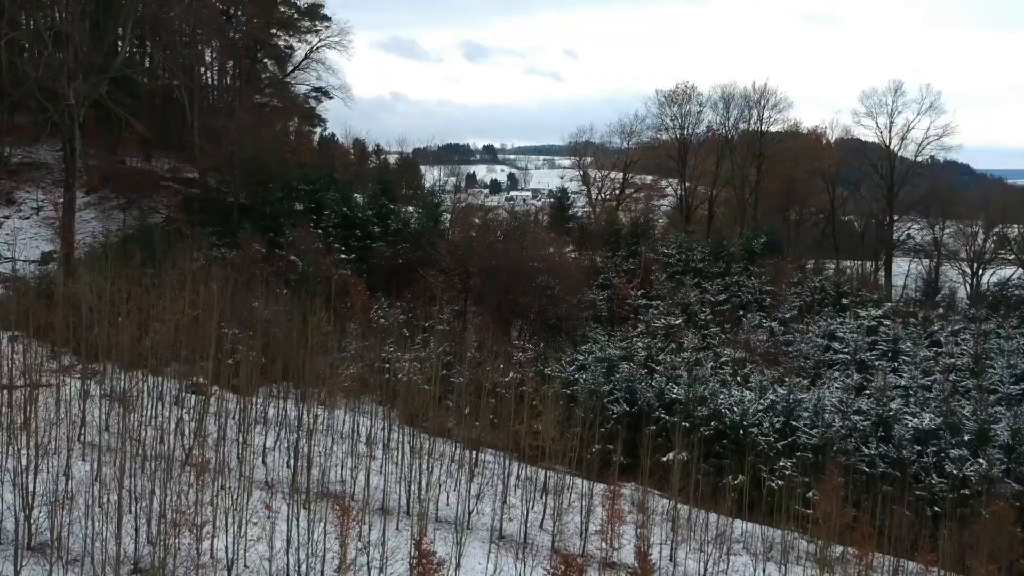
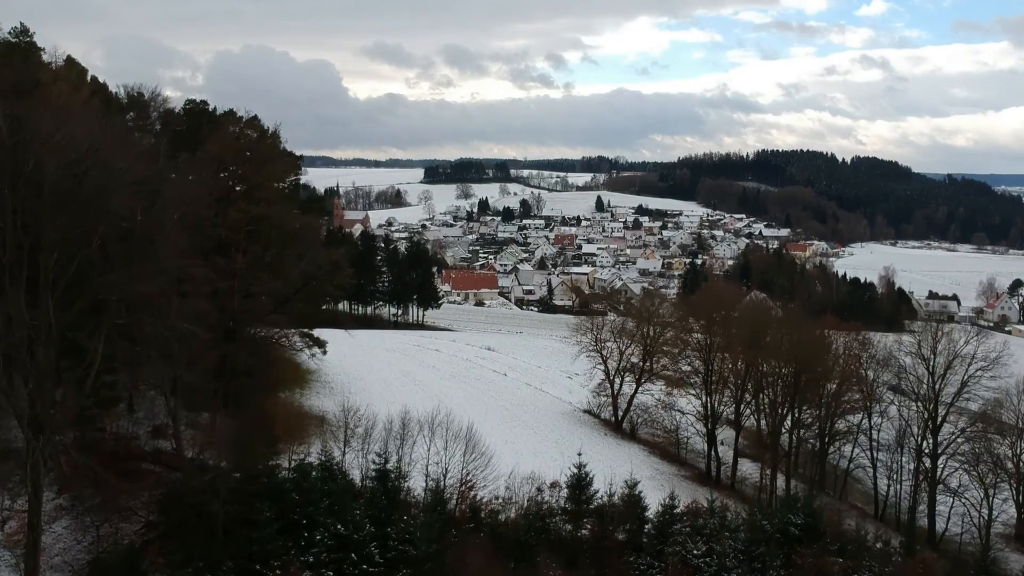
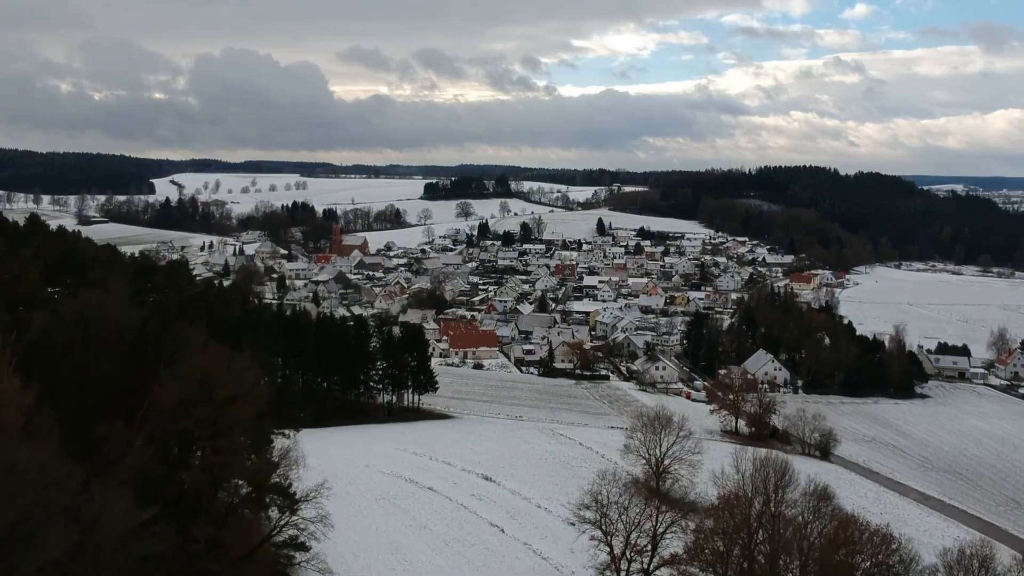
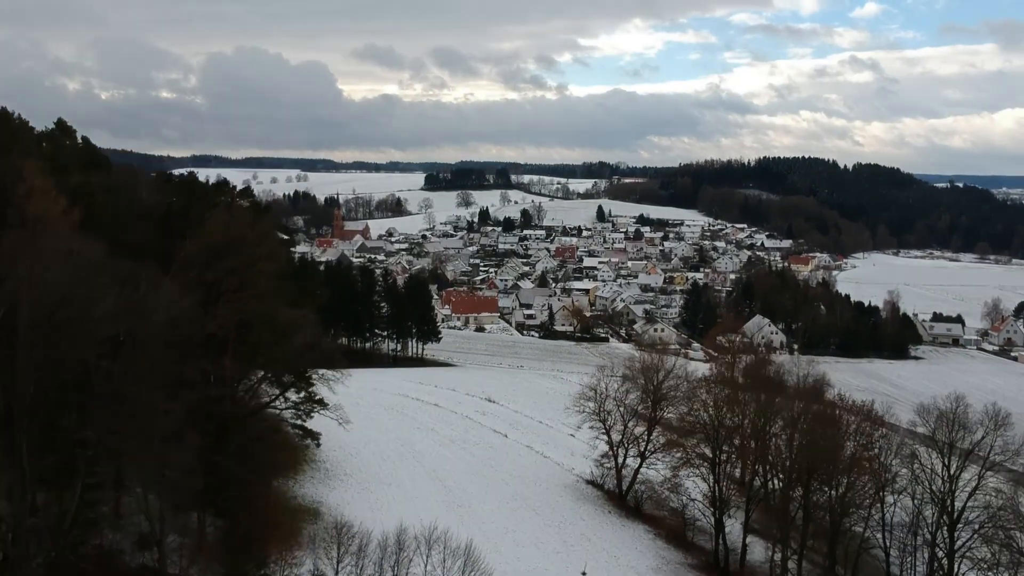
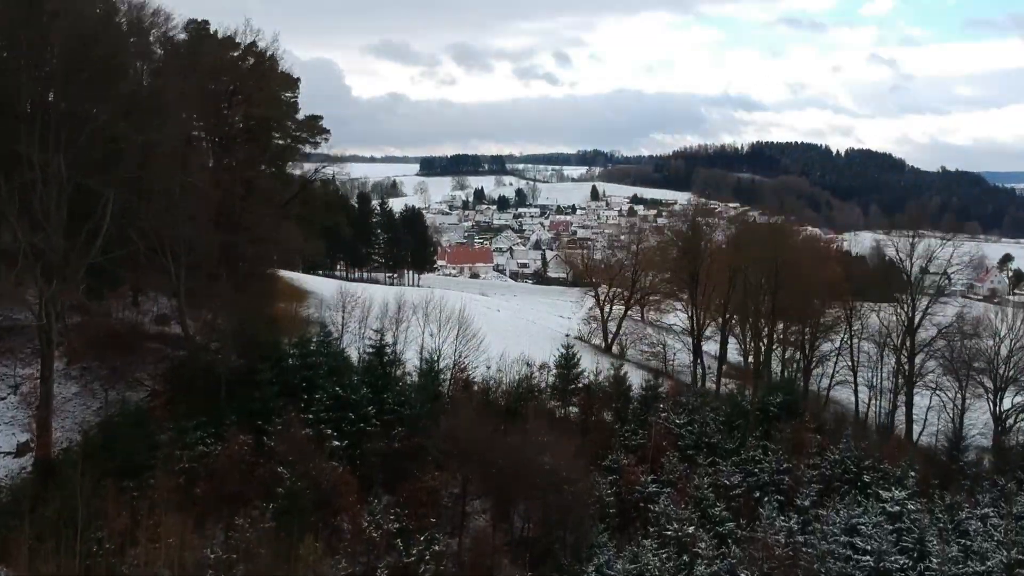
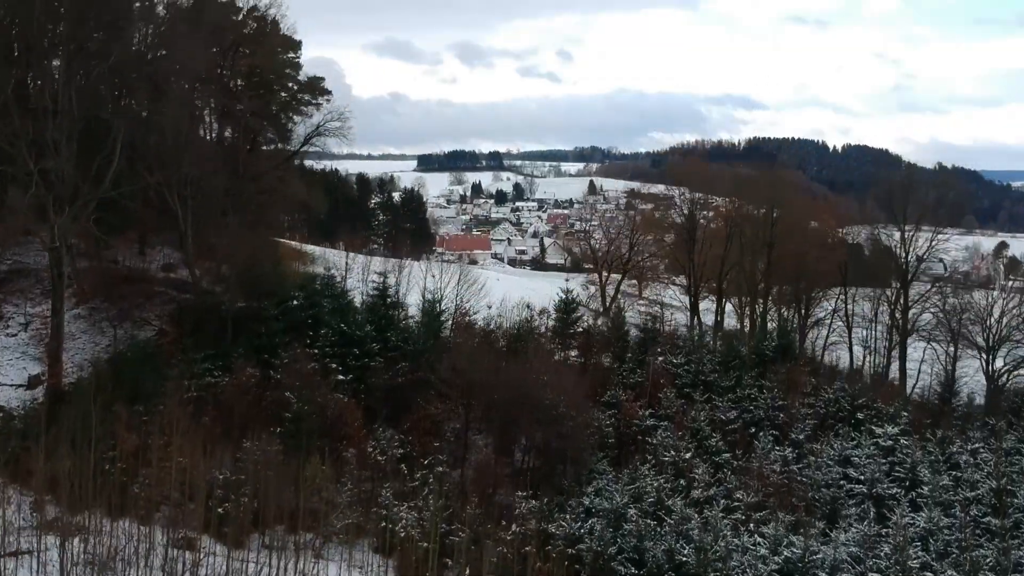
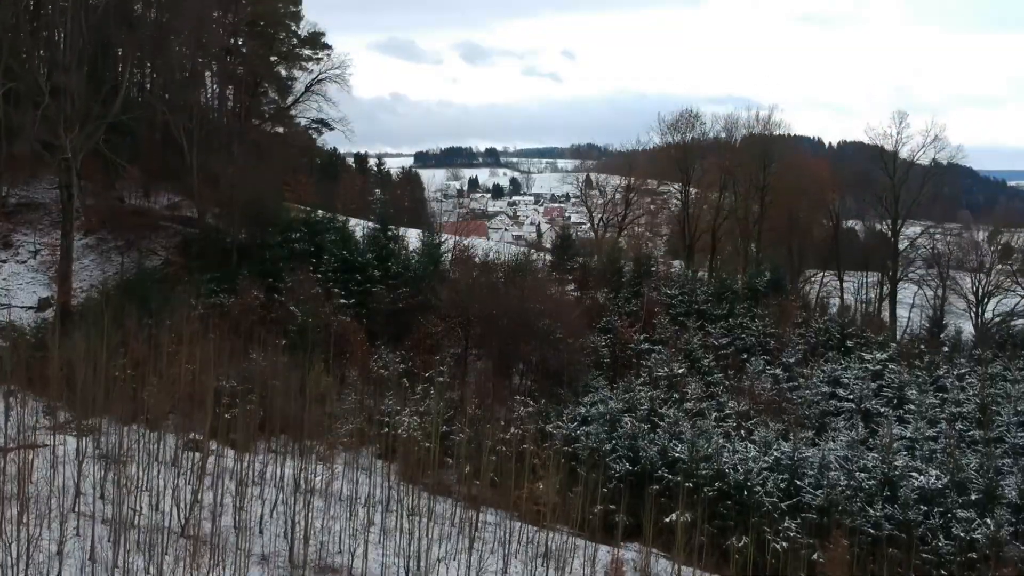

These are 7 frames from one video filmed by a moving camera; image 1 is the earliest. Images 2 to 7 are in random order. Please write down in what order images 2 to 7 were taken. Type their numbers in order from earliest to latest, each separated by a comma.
7, 6, 5, 2, 4, 3
